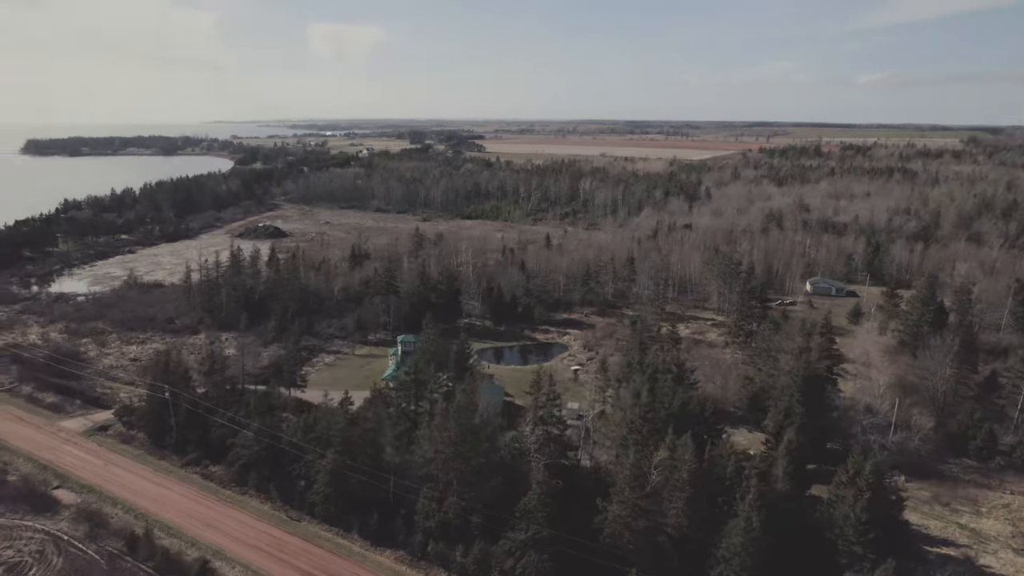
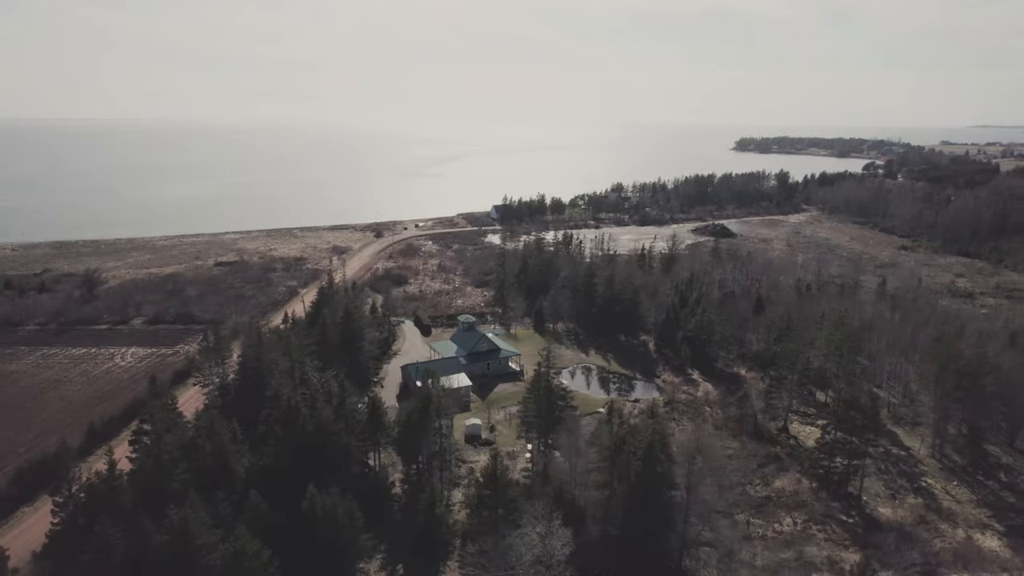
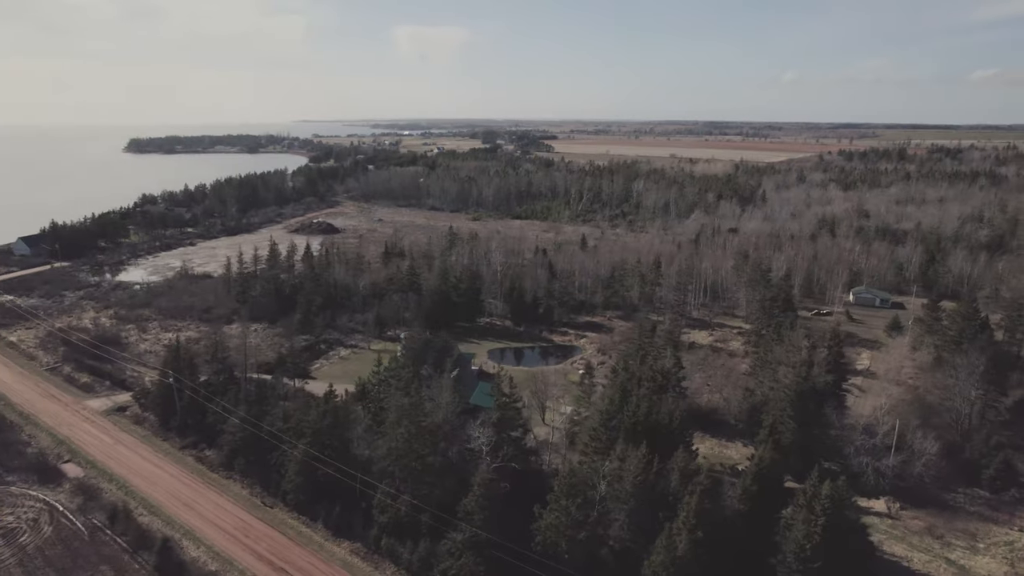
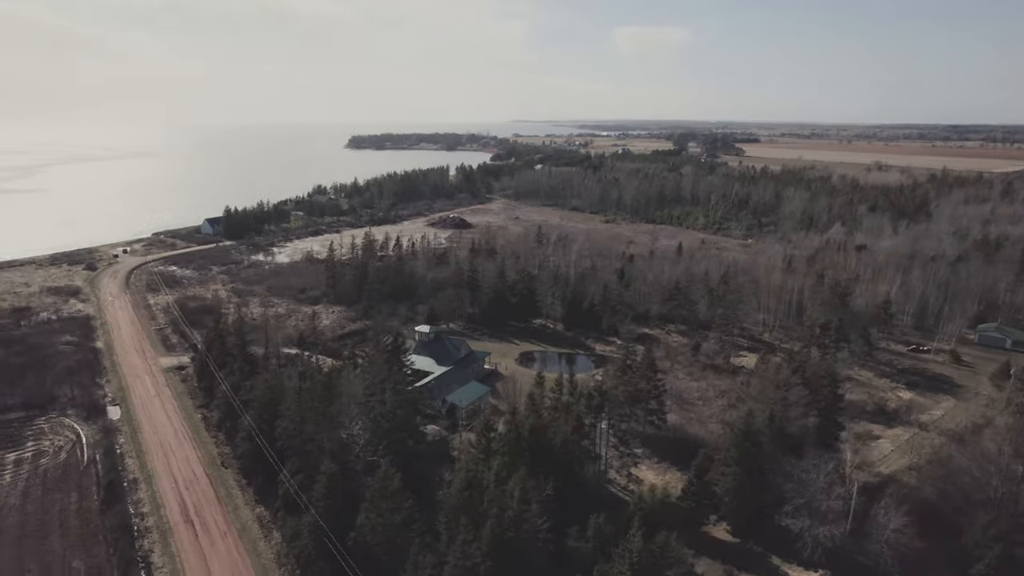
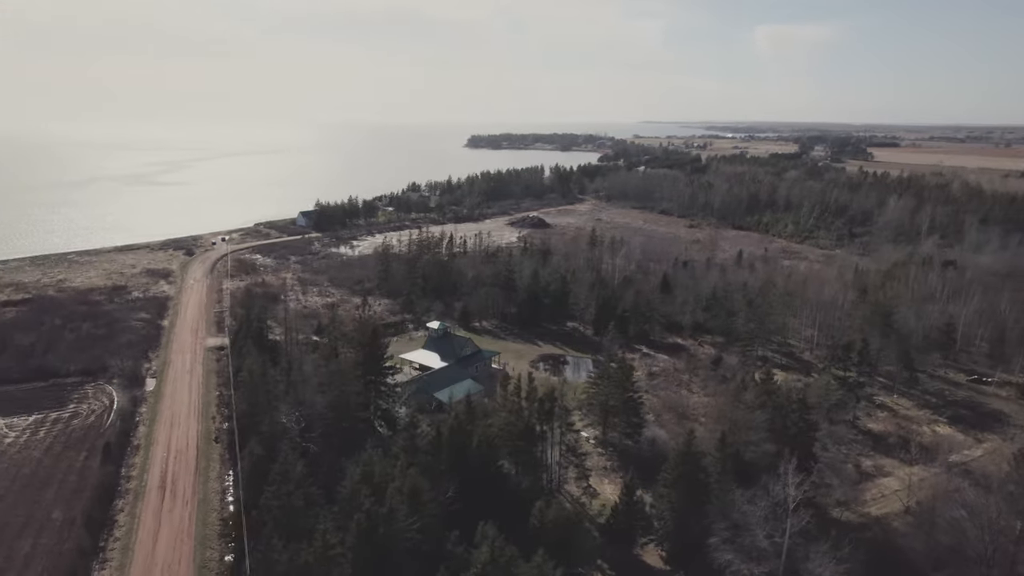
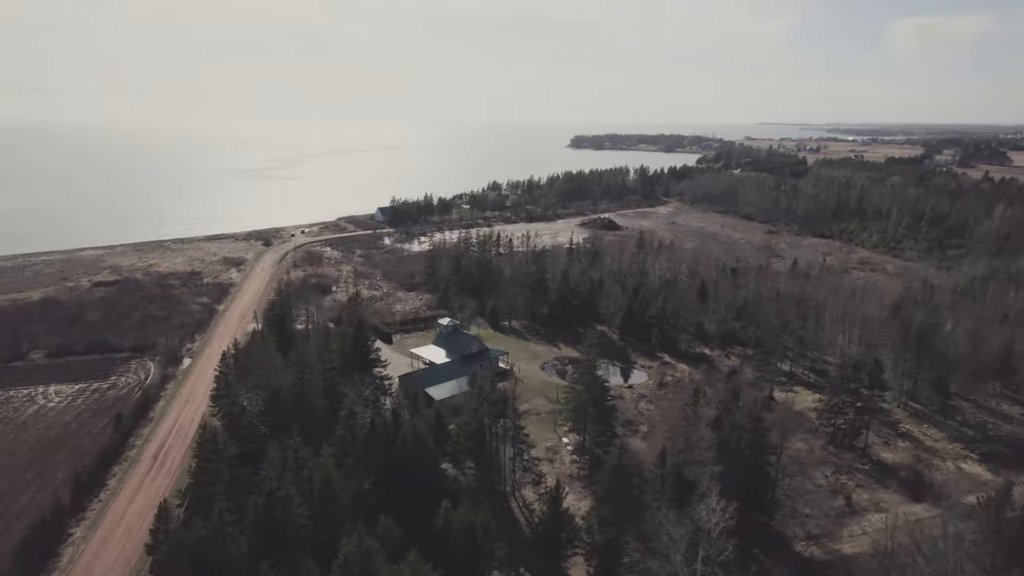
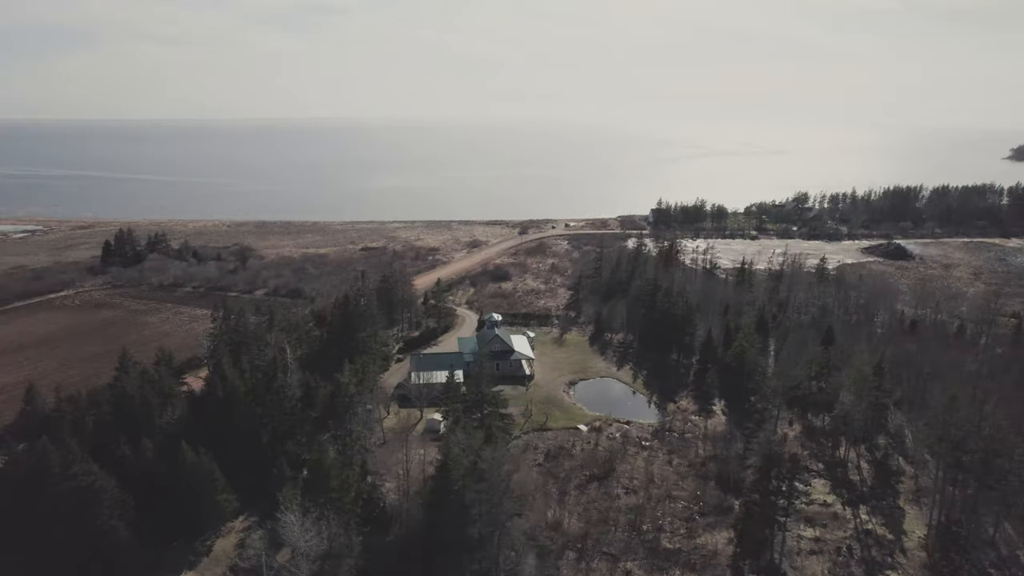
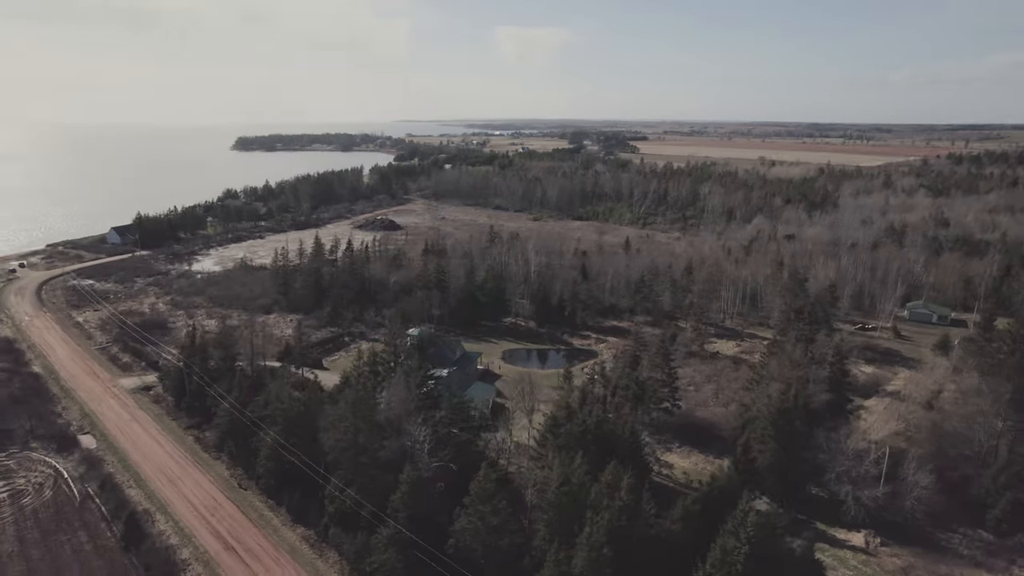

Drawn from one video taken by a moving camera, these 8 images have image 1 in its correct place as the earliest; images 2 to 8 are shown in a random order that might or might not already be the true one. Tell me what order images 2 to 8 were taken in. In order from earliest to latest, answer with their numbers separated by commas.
3, 8, 4, 5, 6, 2, 7
